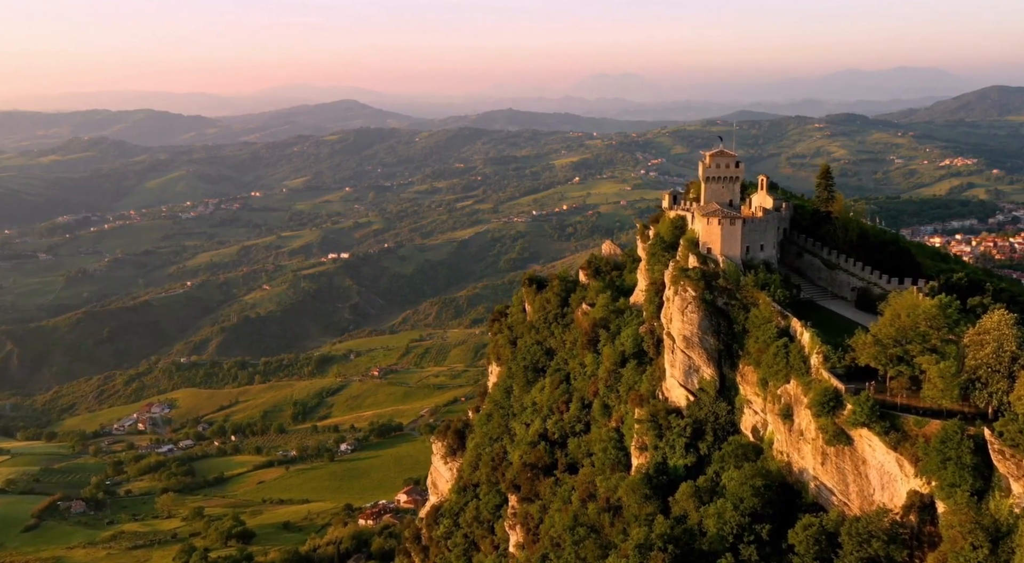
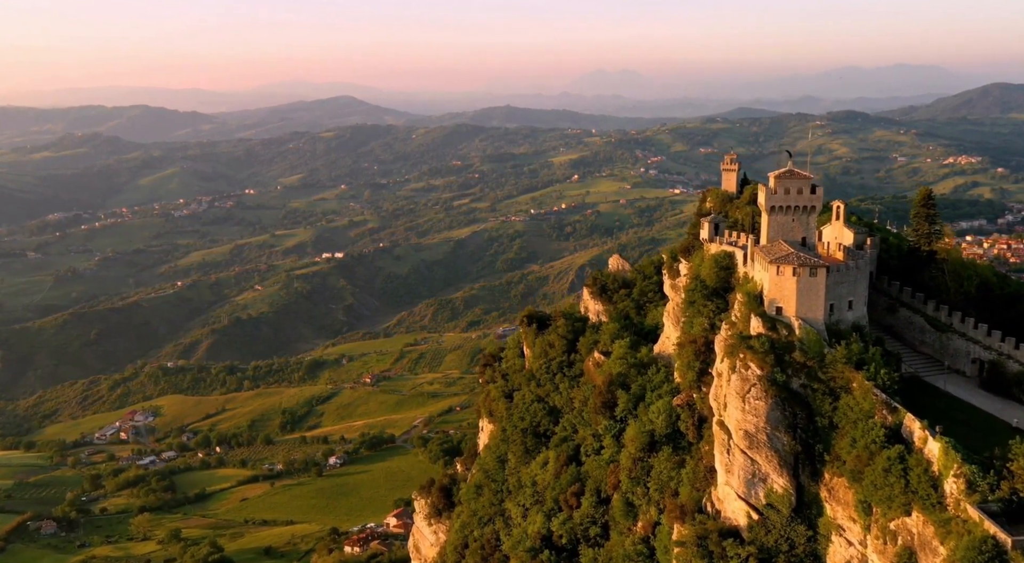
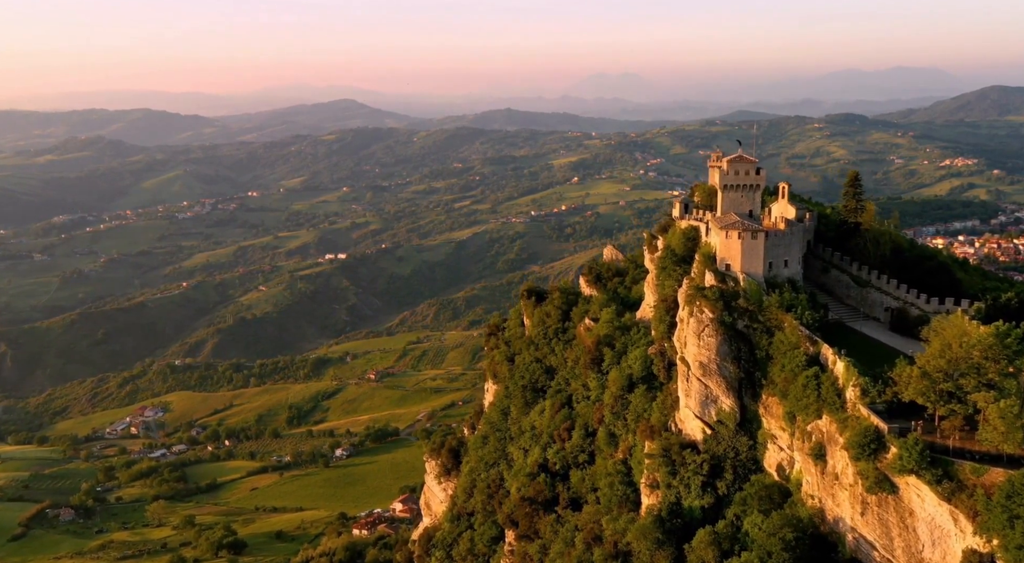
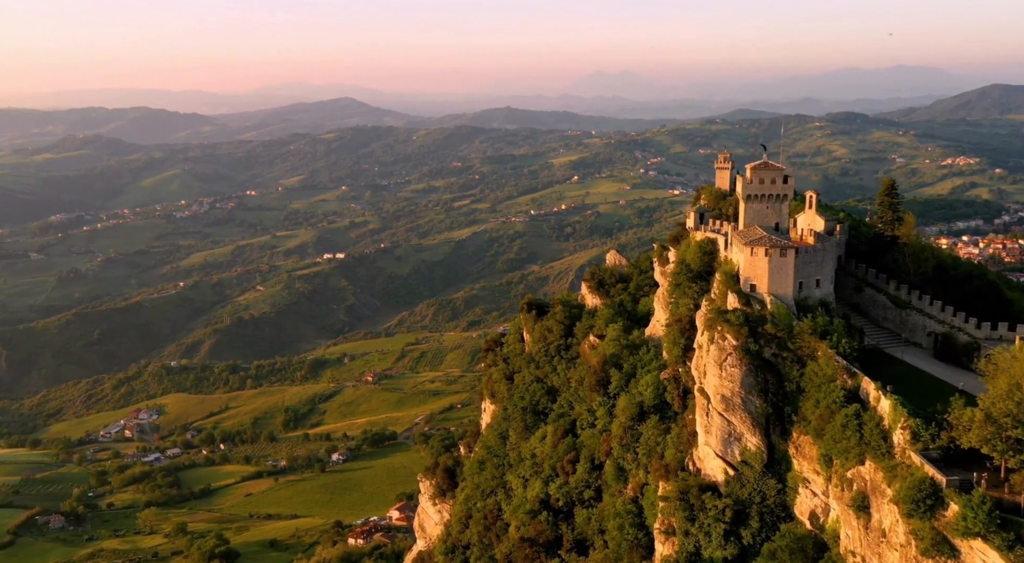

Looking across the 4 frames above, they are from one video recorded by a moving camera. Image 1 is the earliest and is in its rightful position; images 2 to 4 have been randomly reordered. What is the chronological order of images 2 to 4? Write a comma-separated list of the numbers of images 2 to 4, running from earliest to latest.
3, 4, 2
